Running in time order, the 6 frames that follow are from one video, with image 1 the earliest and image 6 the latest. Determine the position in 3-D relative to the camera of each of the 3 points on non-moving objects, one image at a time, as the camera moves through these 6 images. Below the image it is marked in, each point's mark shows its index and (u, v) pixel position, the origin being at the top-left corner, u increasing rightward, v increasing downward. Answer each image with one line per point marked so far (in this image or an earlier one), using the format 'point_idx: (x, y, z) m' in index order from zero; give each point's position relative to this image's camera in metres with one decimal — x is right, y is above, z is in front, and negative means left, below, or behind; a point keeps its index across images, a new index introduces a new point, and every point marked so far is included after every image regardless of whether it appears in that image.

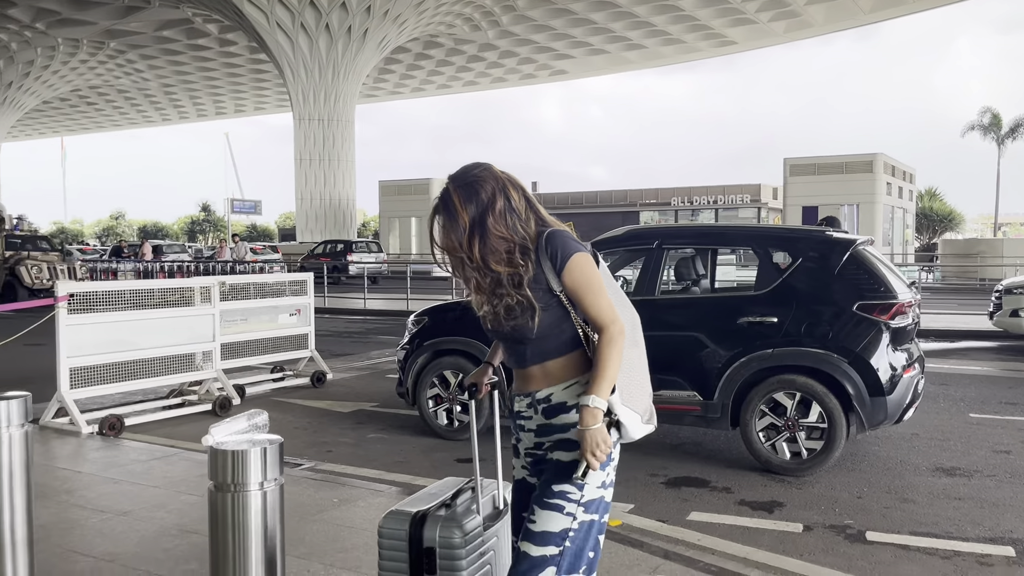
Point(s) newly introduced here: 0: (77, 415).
0: (-3.5, -1.0, +6.8) m
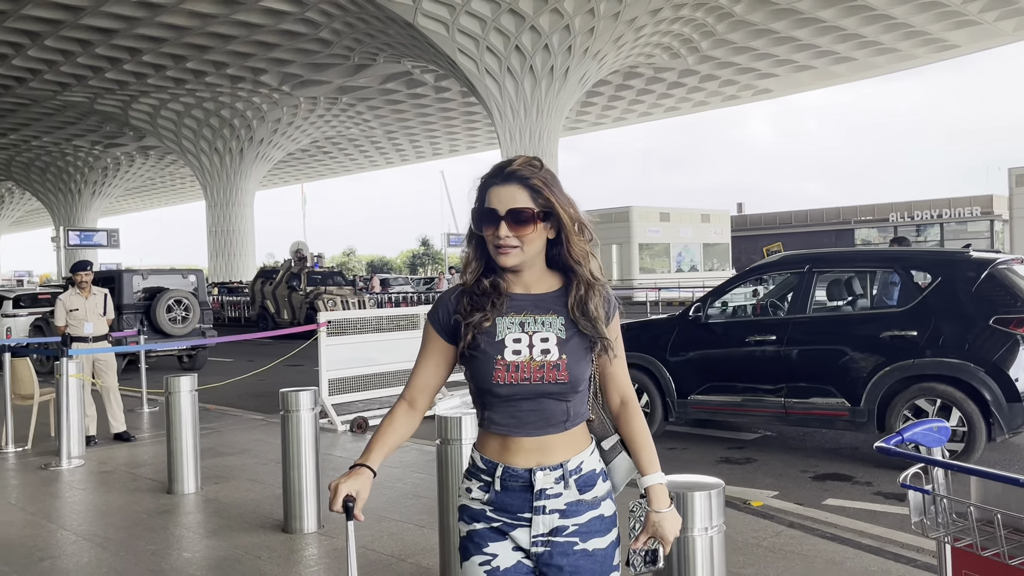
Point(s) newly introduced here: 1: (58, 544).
0: (-1.8, -1.3, +8.6) m
1: (-2.7, -1.5, +5.2) m
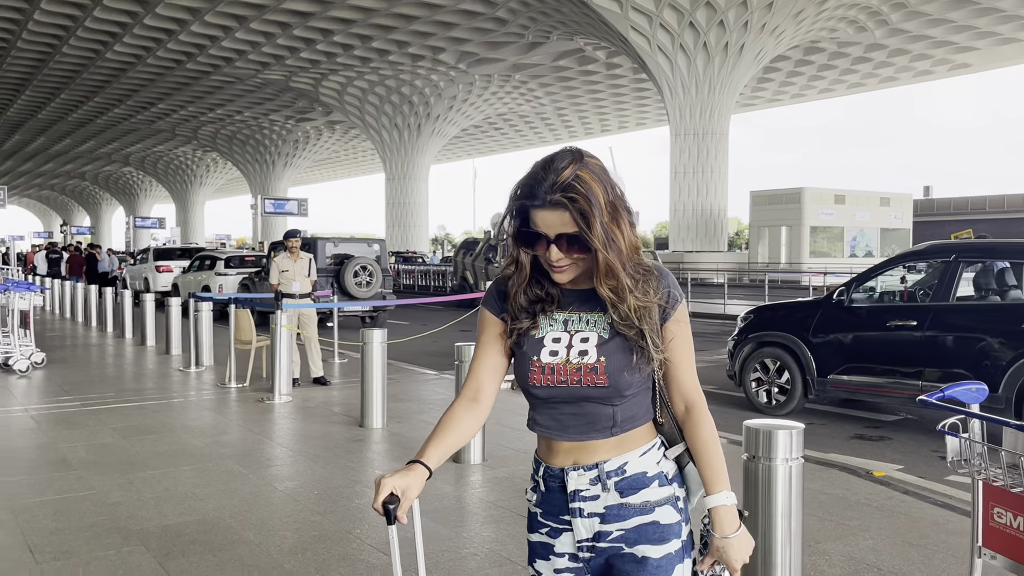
0: (-0.2, -1.0, +9.6) m
1: (-1.8, -1.3, +6.4) m
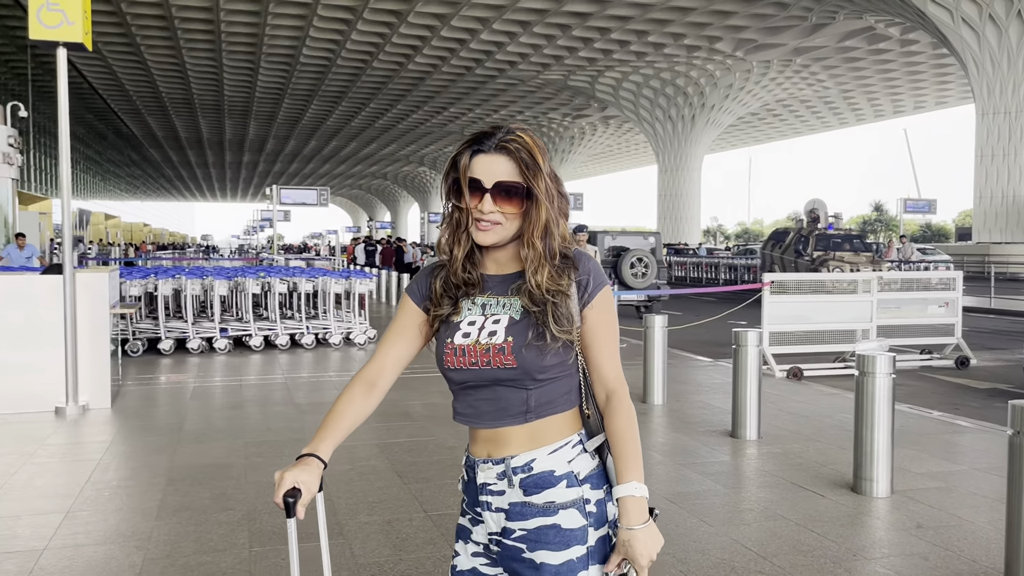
0: (+3.0, -0.9, +9.9) m
1: (+0.5, -1.2, +7.4) m
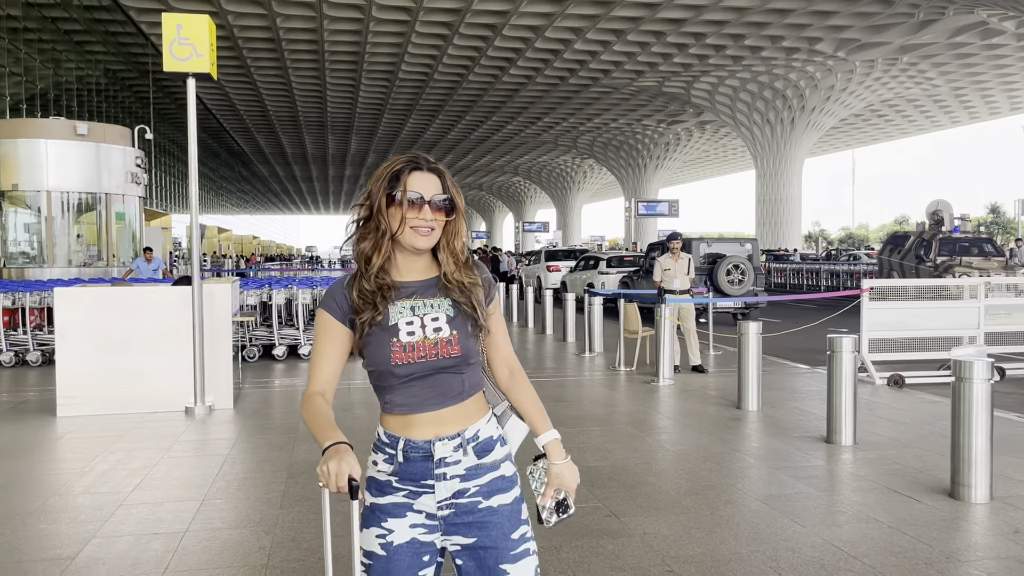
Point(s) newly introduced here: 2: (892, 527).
0: (+4.1, -0.9, +9.8) m
1: (+1.4, -1.2, +7.5) m
2: (+2.0, -1.3, +4.7) m
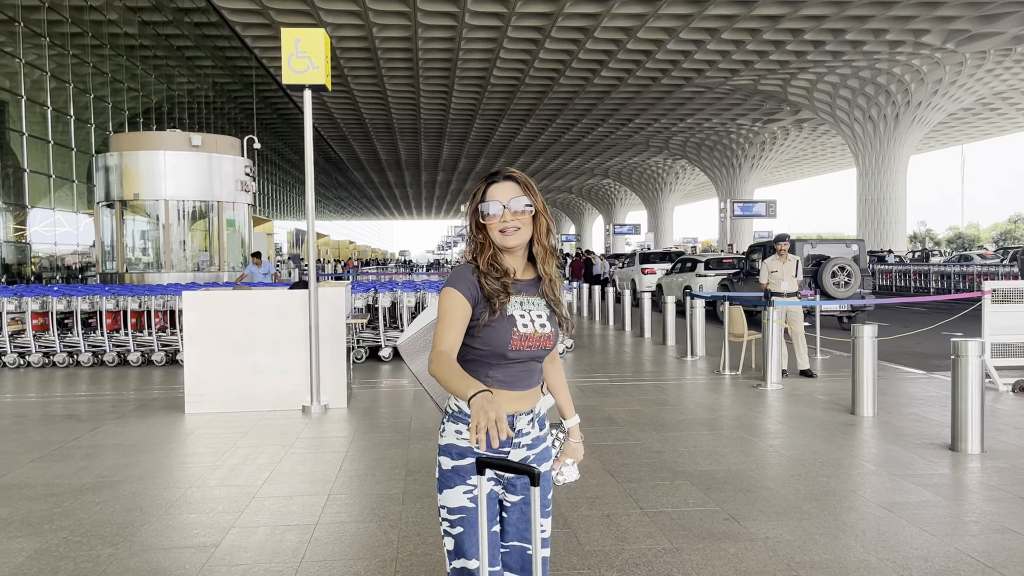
0: (+5.3, -1.0, +9.4) m
1: (+2.3, -1.2, +7.4) m
2: (+2.7, -1.3, +4.5) m
